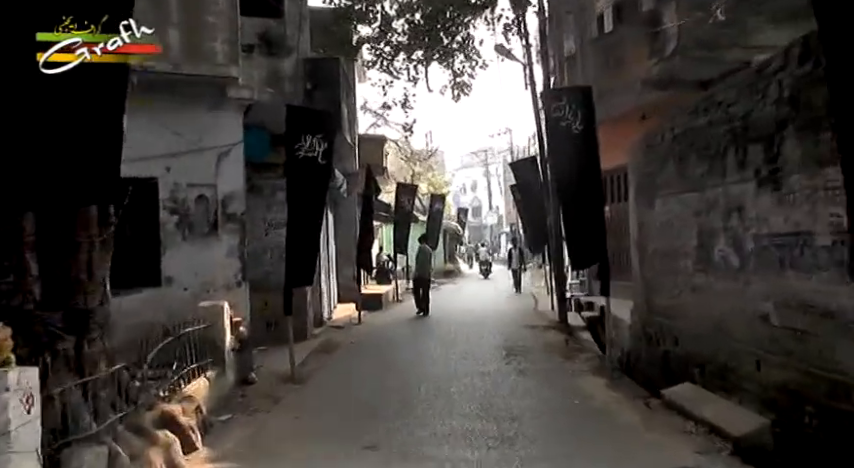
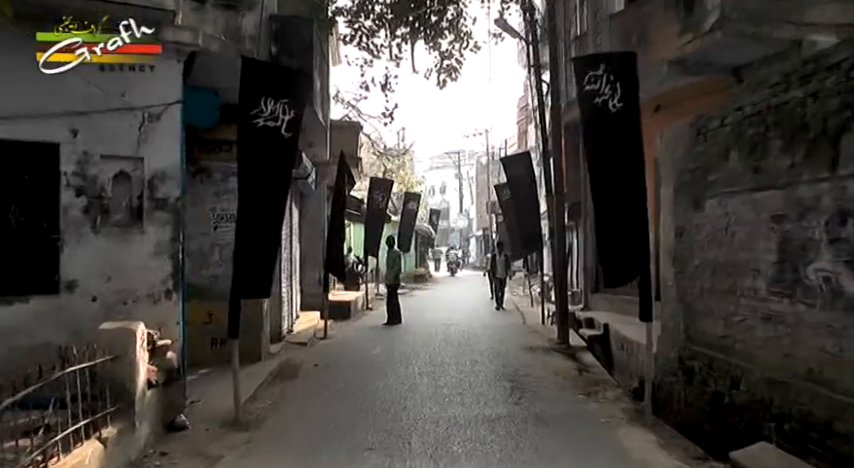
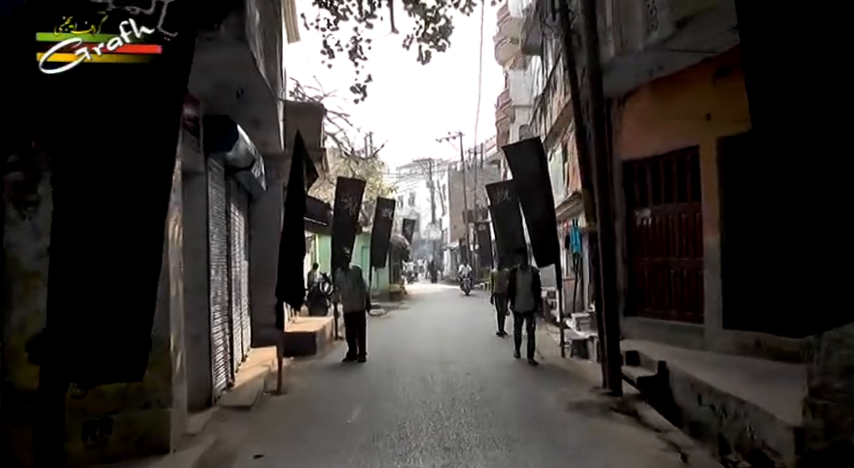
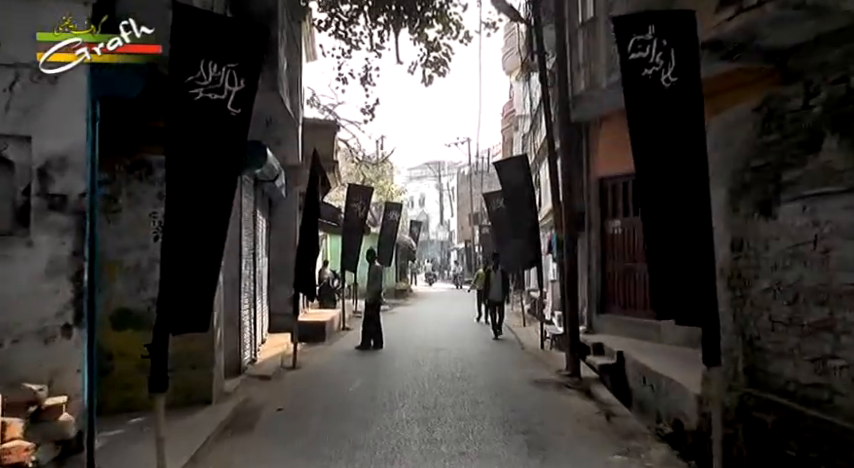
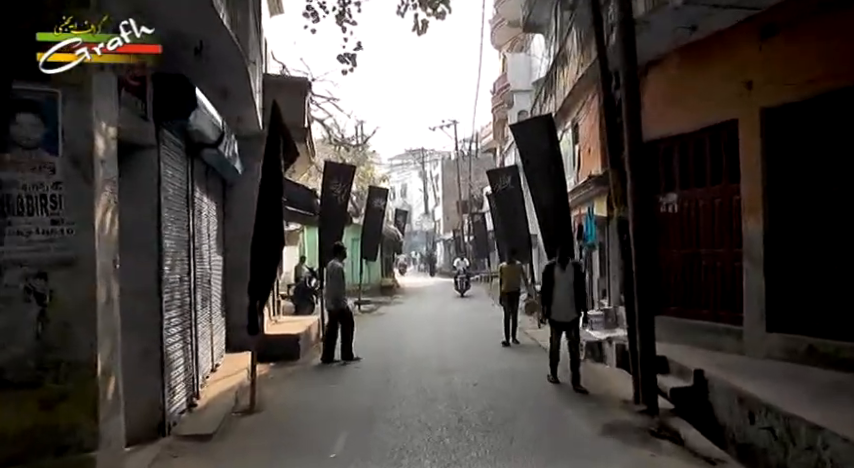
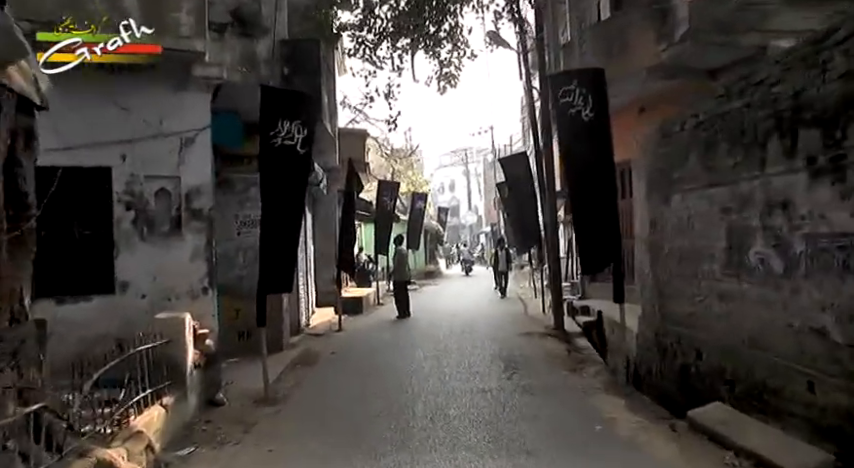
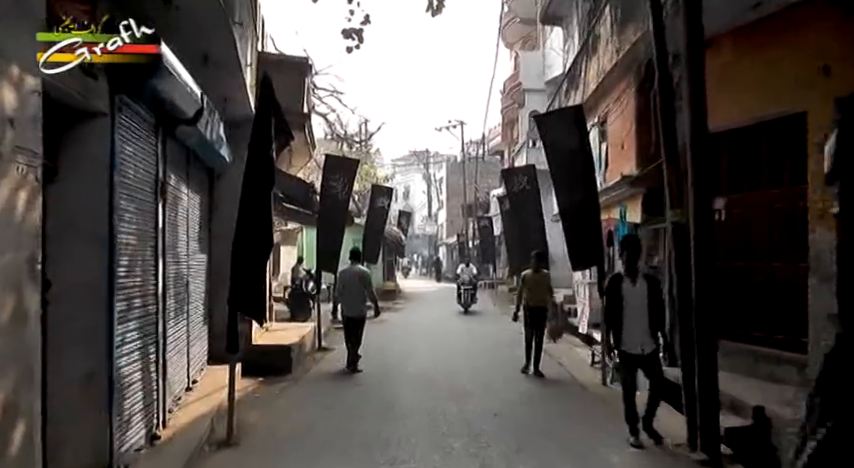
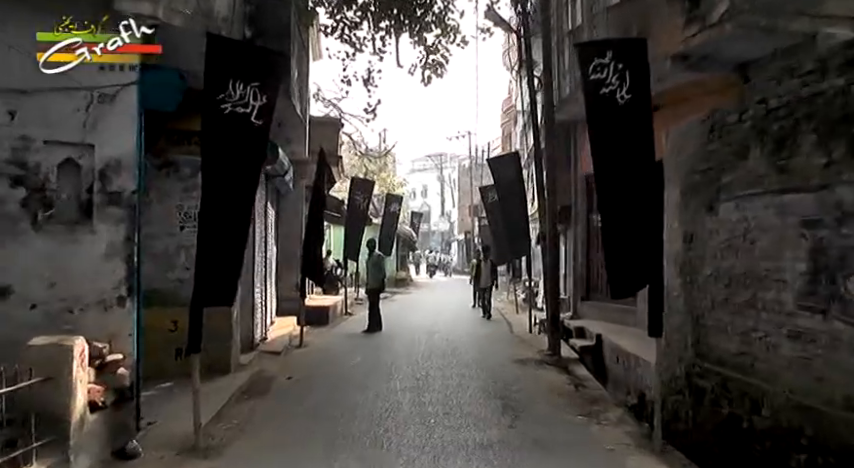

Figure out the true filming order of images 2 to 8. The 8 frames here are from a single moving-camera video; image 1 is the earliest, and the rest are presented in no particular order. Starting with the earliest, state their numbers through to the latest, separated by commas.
6, 2, 8, 4, 3, 5, 7
